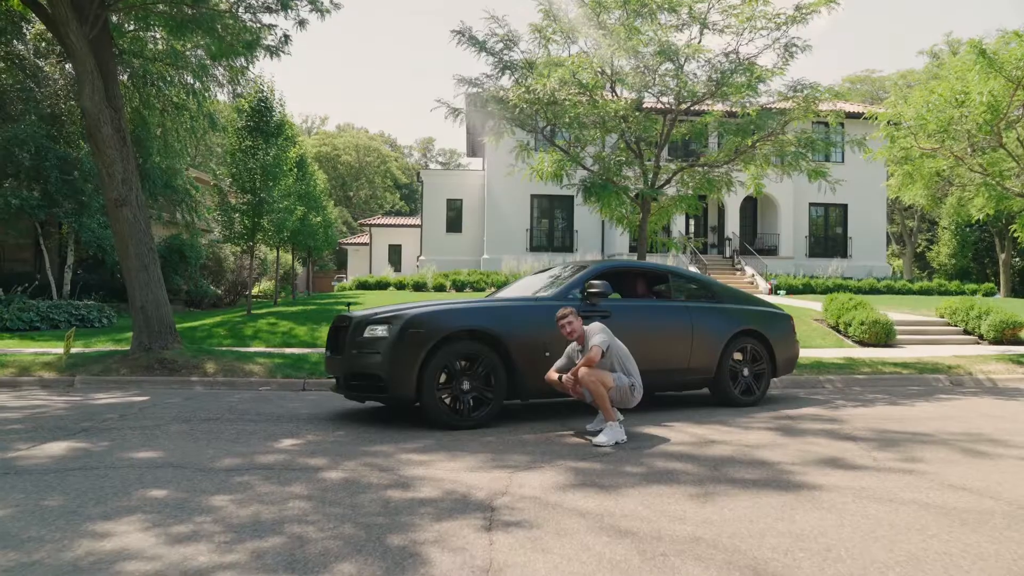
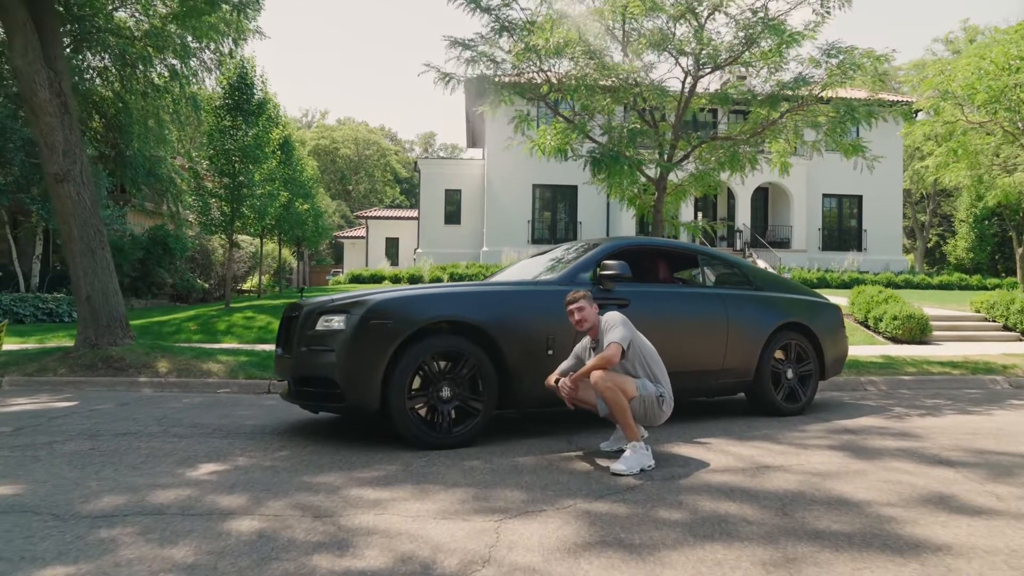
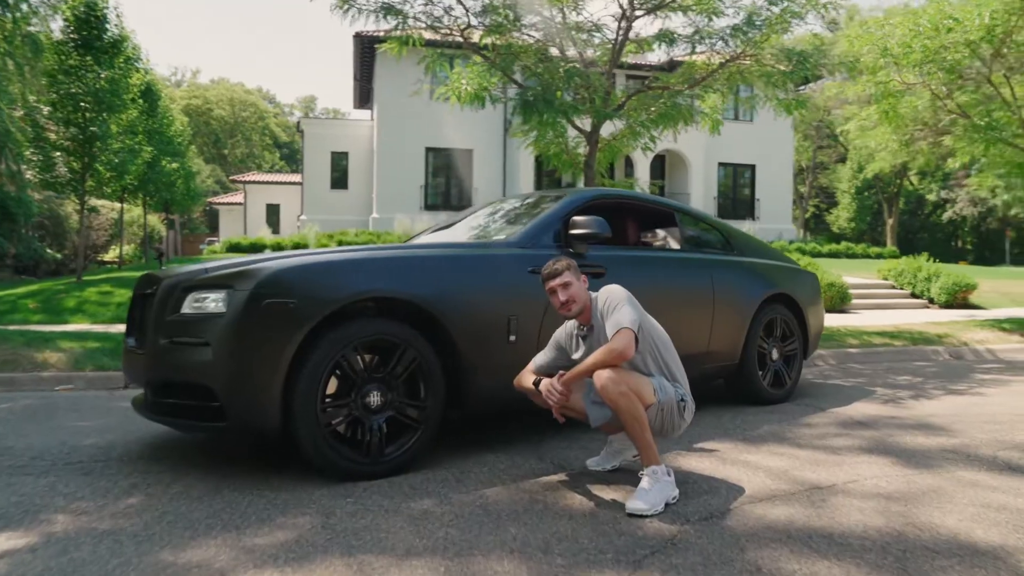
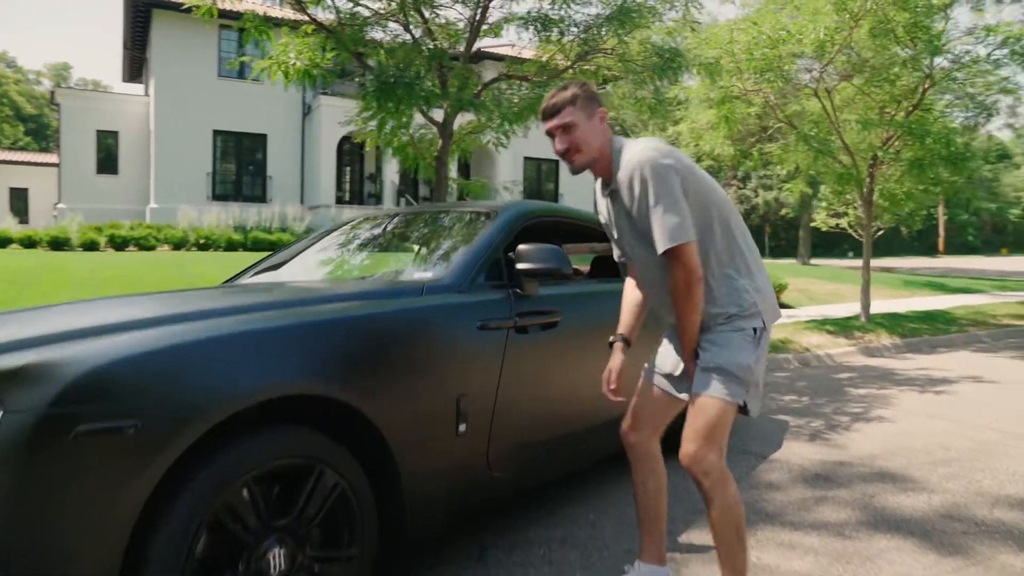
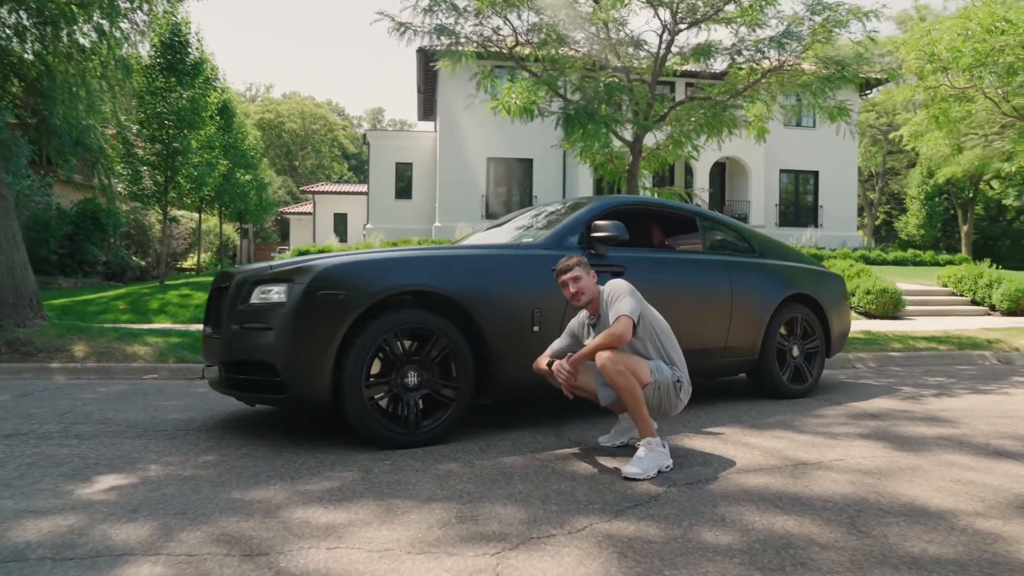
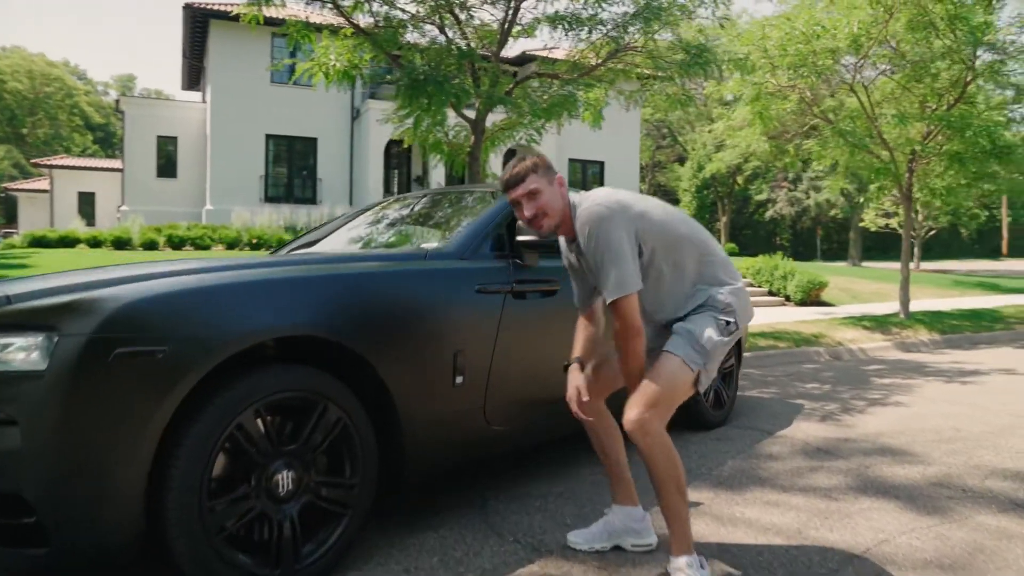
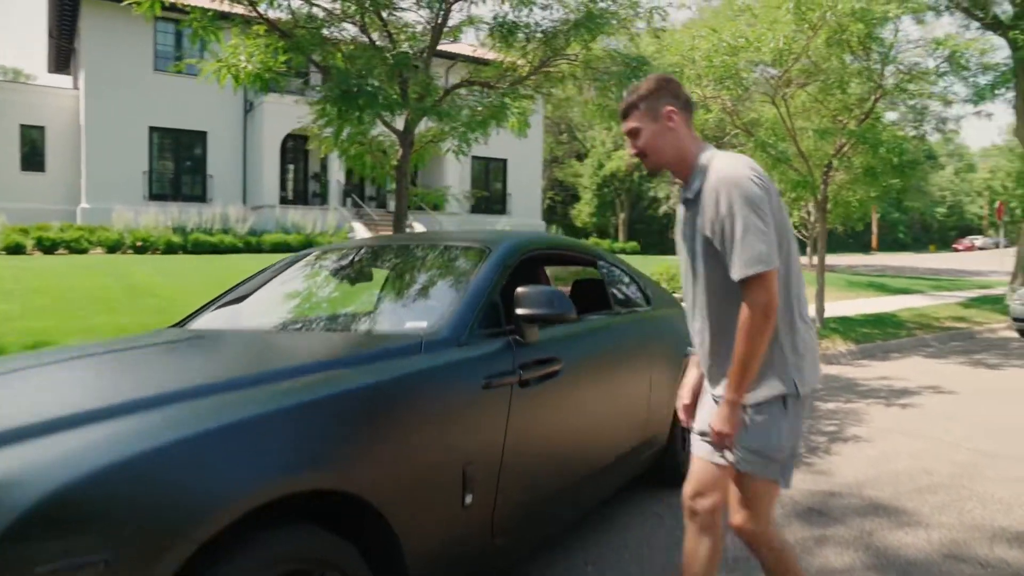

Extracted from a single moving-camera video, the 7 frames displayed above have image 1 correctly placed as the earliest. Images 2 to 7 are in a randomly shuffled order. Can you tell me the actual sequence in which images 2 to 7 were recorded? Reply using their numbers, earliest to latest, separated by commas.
2, 5, 3, 6, 4, 7
